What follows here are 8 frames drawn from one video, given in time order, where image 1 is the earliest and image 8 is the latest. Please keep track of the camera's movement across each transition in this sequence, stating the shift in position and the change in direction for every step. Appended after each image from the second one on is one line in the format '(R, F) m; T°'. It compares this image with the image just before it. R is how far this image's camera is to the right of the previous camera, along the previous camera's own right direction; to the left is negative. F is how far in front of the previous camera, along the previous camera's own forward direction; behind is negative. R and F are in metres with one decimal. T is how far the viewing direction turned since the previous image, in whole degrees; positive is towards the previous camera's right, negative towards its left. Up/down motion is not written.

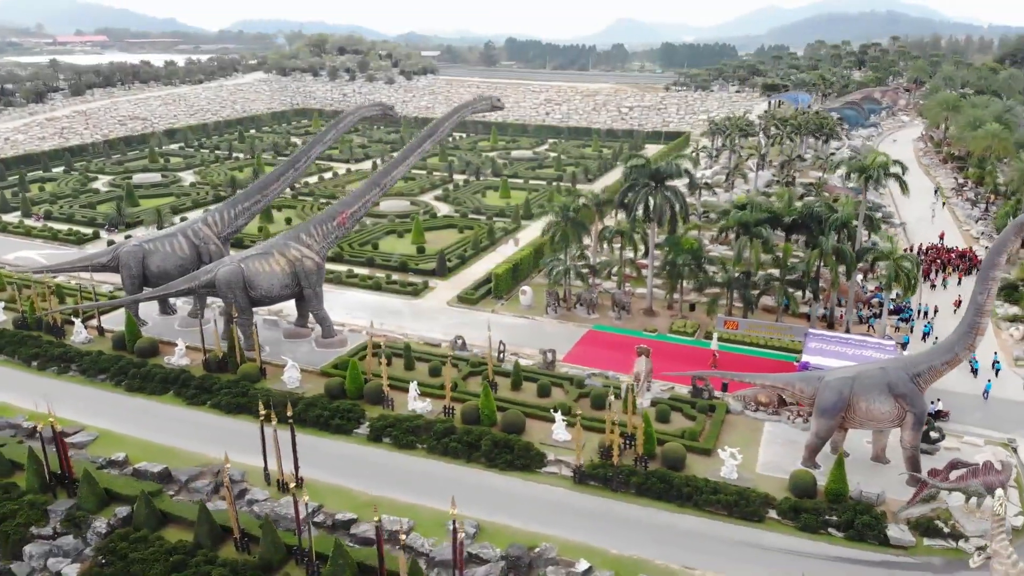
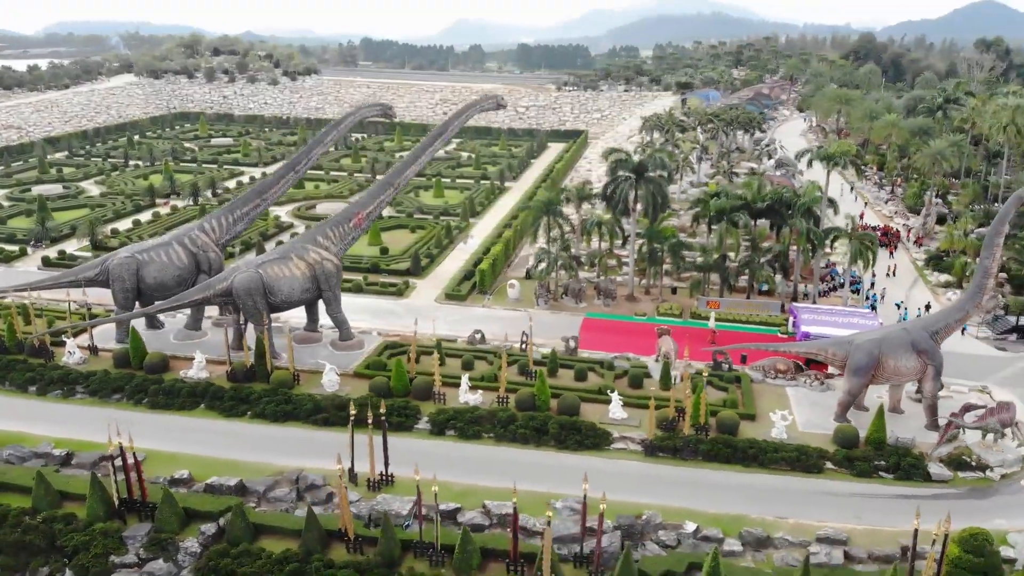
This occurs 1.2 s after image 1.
(-5.6, -0.4) m; +11°
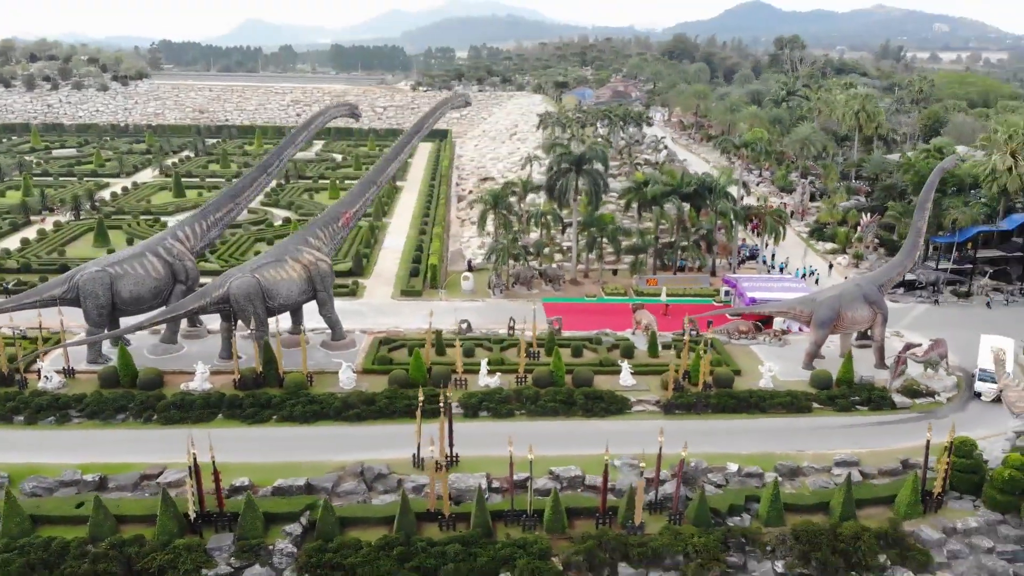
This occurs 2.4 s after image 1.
(-6.1, -0.8) m; +13°
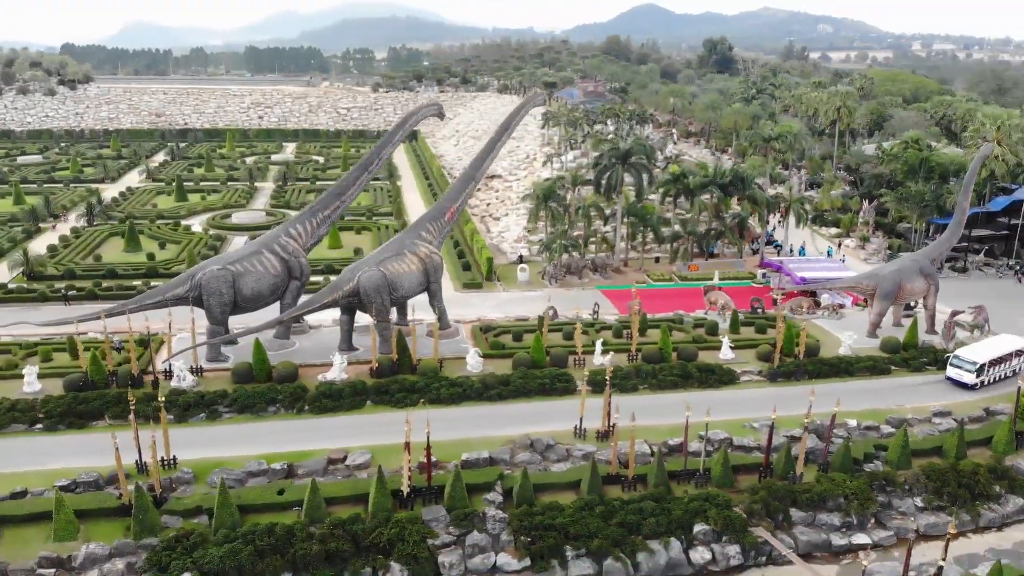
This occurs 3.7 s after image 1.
(-6.9, -1.3) m; +7°
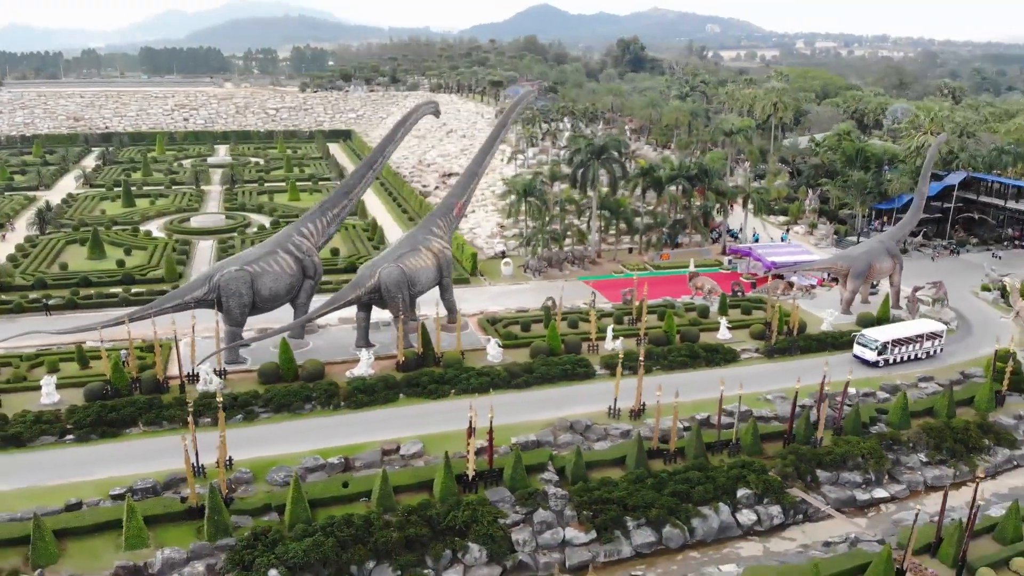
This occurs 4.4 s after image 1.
(-3.9, -0.7) m; +7°
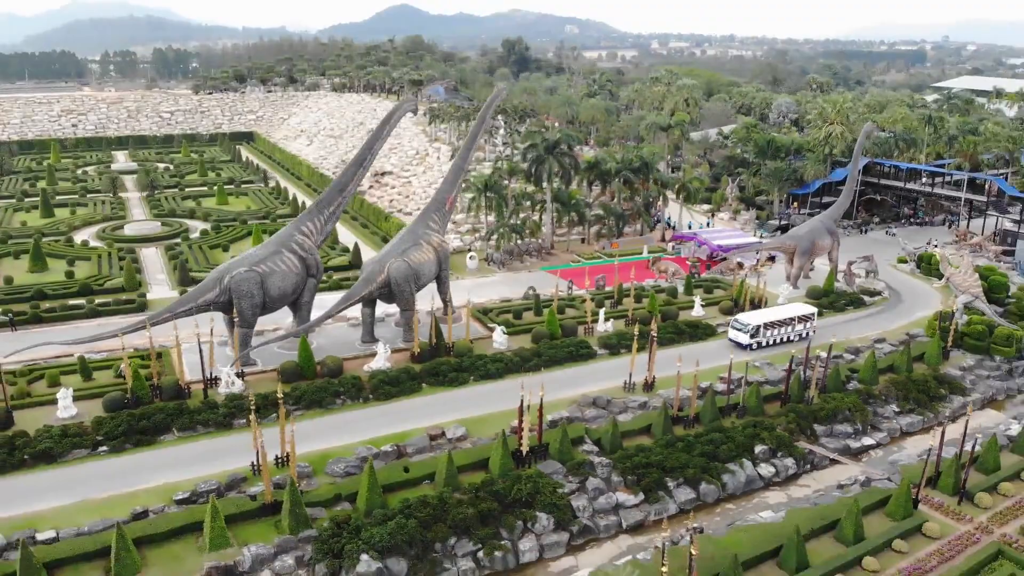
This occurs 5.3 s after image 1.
(-4.7, -0.9) m; +9°
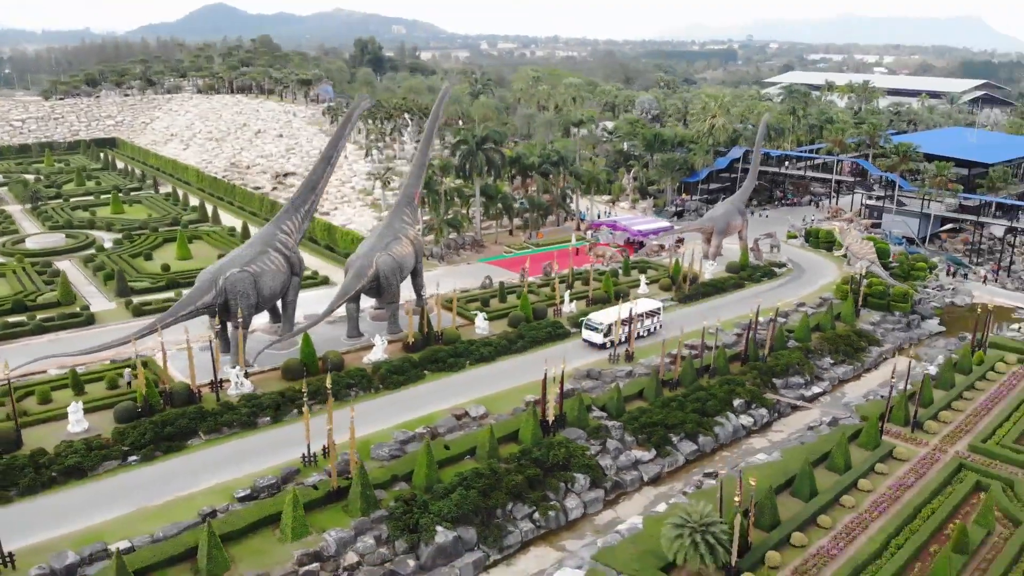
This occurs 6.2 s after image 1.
(-5.3, -1.1) m; +12°
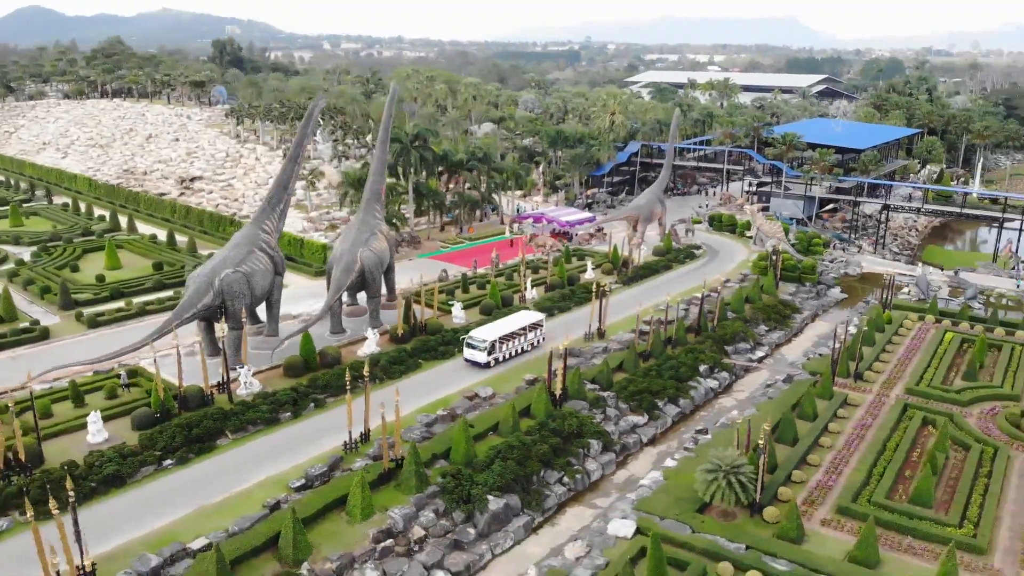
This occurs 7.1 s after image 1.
(-4.8, -1.2) m; +11°
